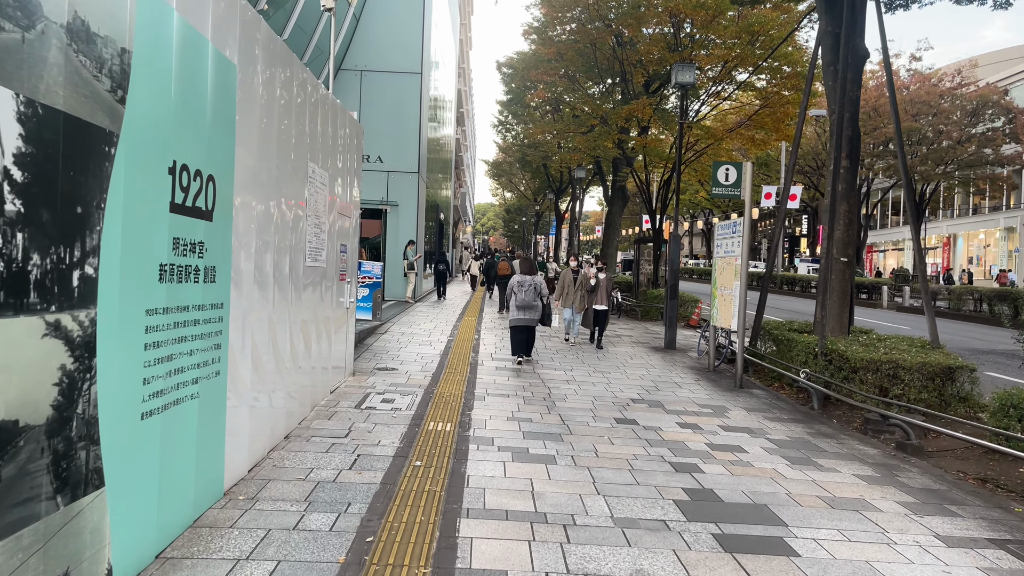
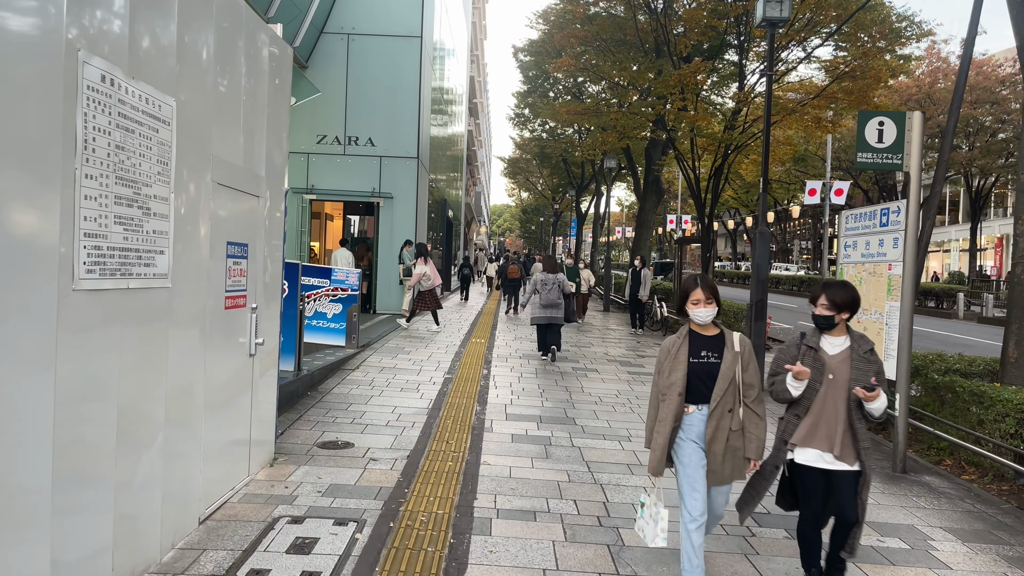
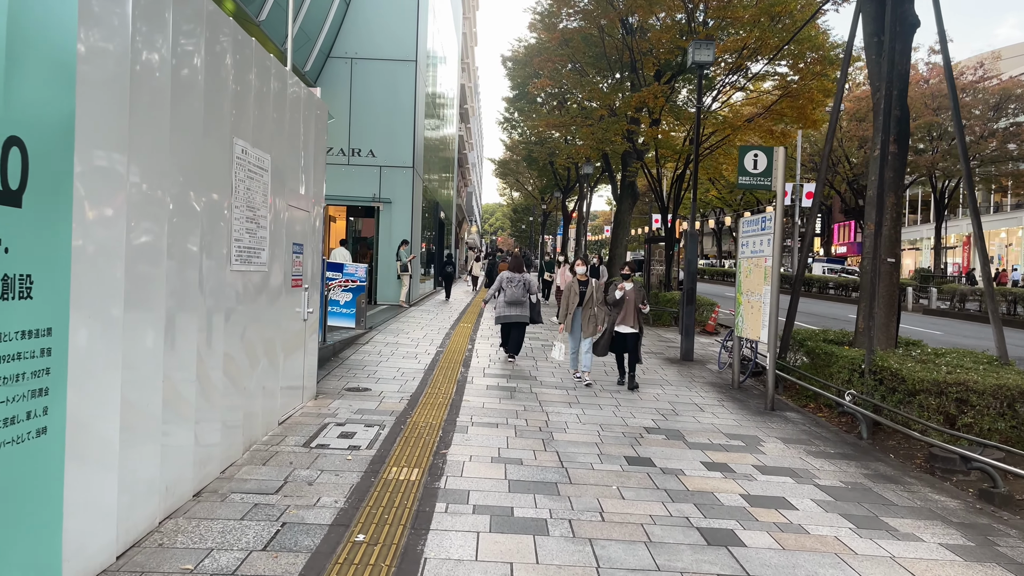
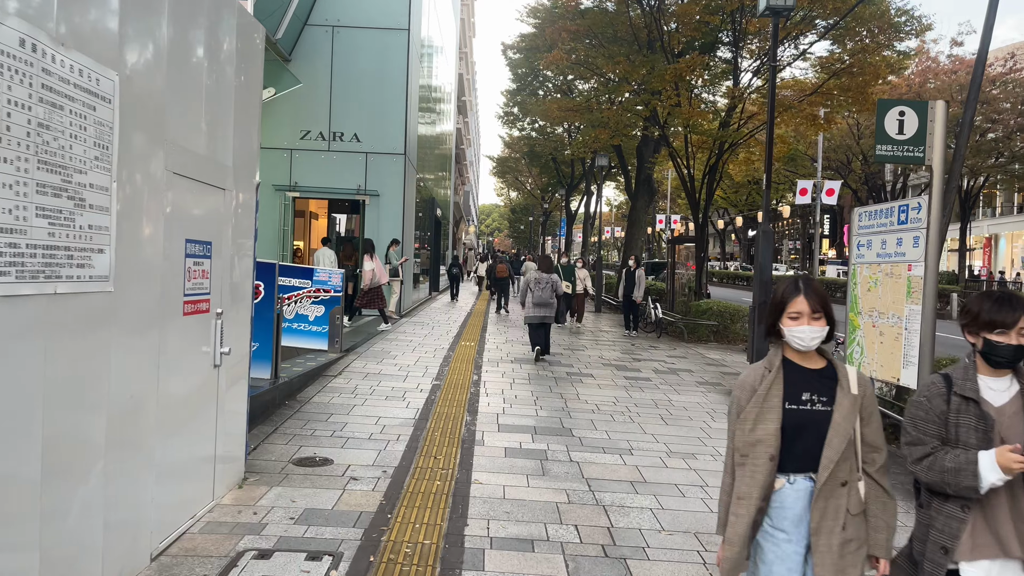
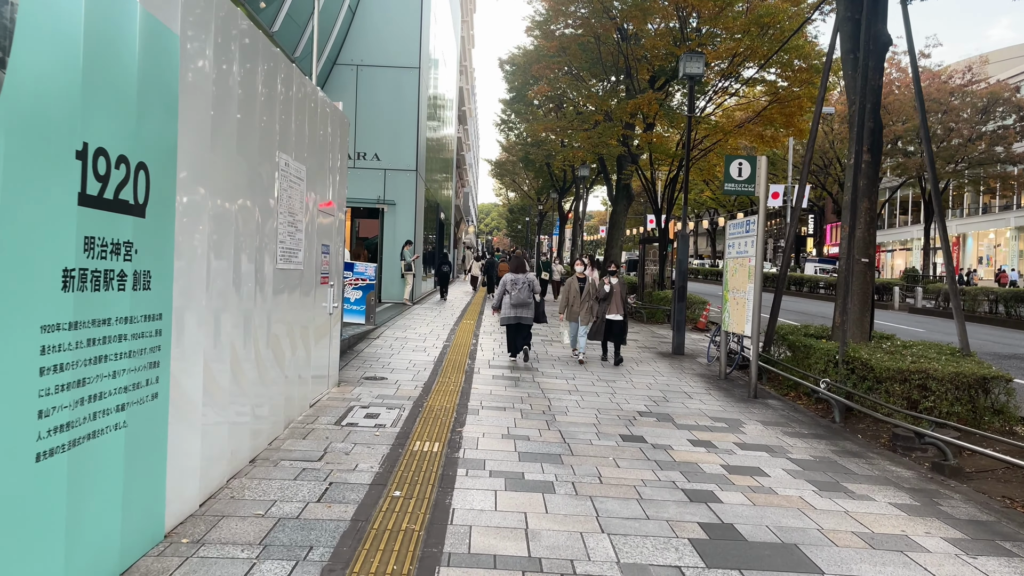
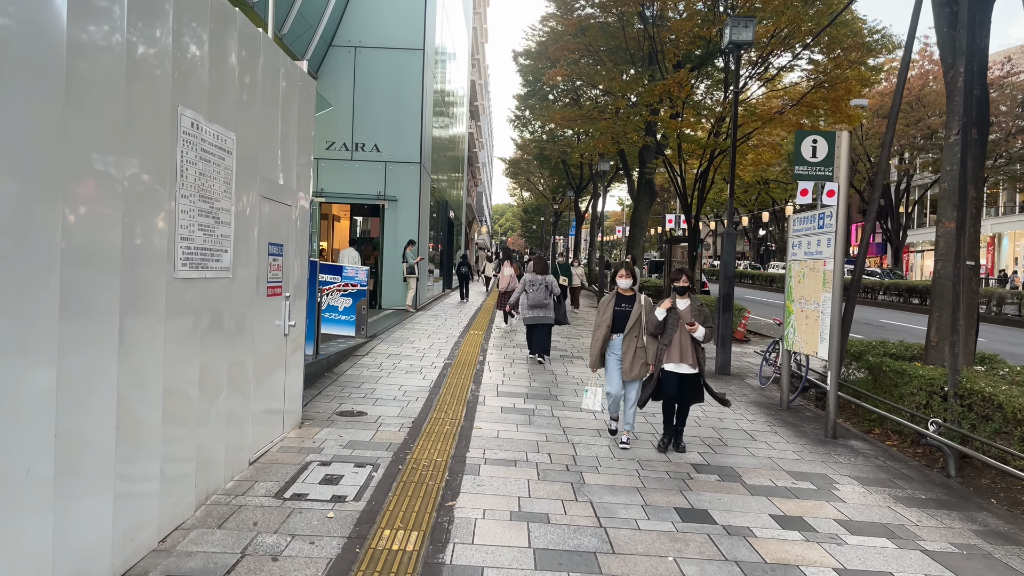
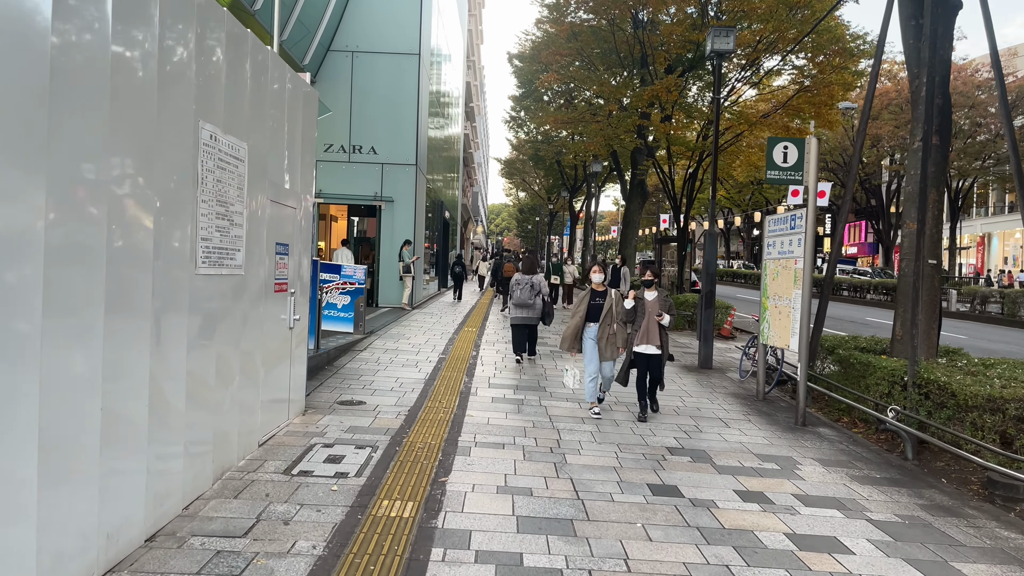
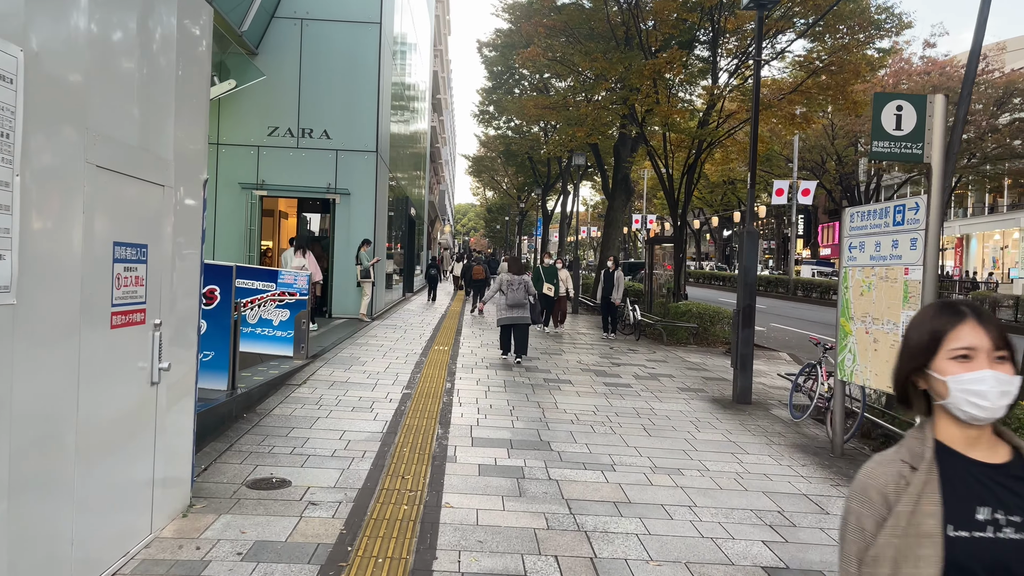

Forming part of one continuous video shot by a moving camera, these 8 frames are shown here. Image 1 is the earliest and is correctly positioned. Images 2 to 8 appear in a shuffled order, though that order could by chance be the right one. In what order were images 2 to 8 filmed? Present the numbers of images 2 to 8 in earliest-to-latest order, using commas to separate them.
5, 3, 7, 6, 2, 4, 8
